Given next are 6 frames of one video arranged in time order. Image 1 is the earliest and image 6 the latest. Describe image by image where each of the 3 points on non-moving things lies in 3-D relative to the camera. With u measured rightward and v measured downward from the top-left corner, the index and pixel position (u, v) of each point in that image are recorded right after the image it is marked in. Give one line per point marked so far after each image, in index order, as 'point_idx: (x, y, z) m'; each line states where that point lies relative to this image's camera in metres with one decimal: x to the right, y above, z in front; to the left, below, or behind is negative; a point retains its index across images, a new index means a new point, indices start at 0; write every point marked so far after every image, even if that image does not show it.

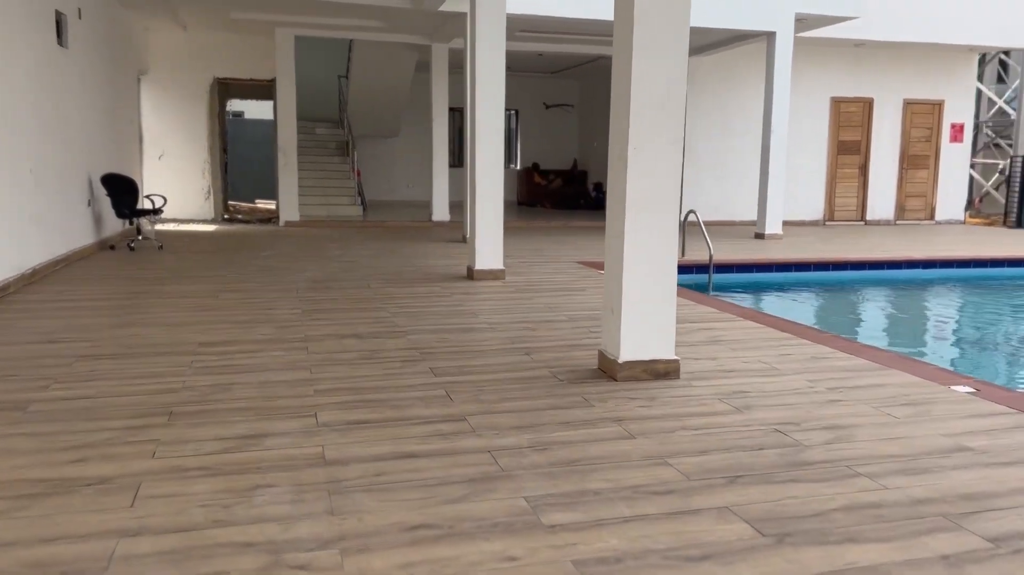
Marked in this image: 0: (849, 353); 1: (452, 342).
0: (+1.7, -0.3, +4.3) m
1: (-0.3, -0.3, +4.7) m
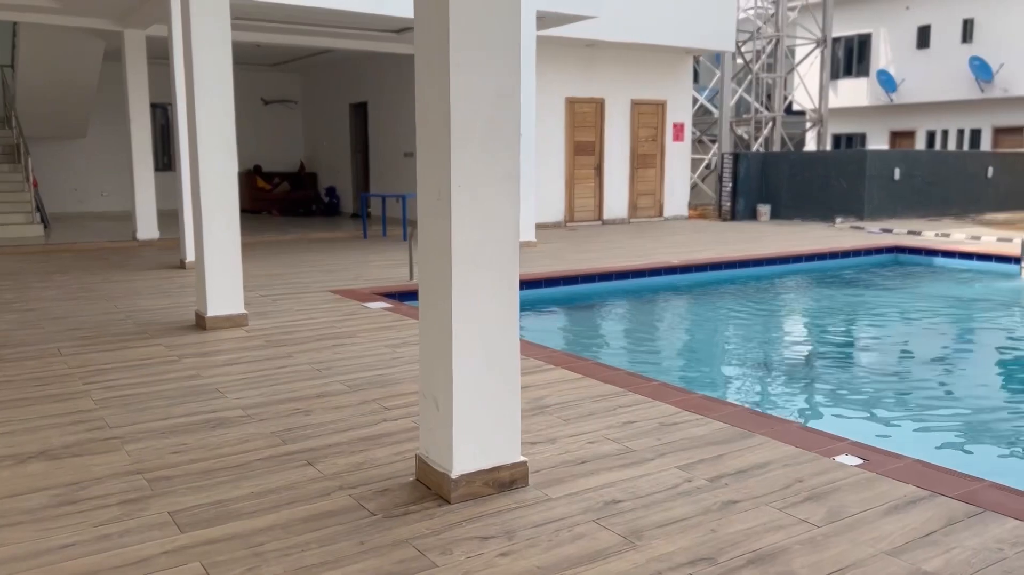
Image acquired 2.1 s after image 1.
0: (+0.8, -0.5, +3.7) m
1: (-1.3, -0.7, +3.3) m
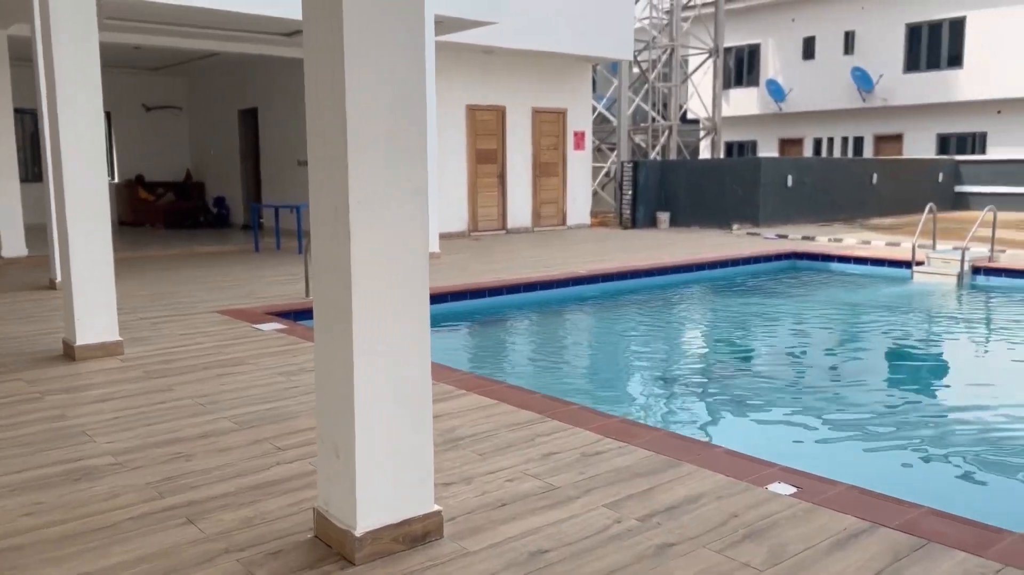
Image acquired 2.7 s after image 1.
0: (+0.5, -0.6, +3.5) m
1: (-1.6, -0.8, +2.9) m
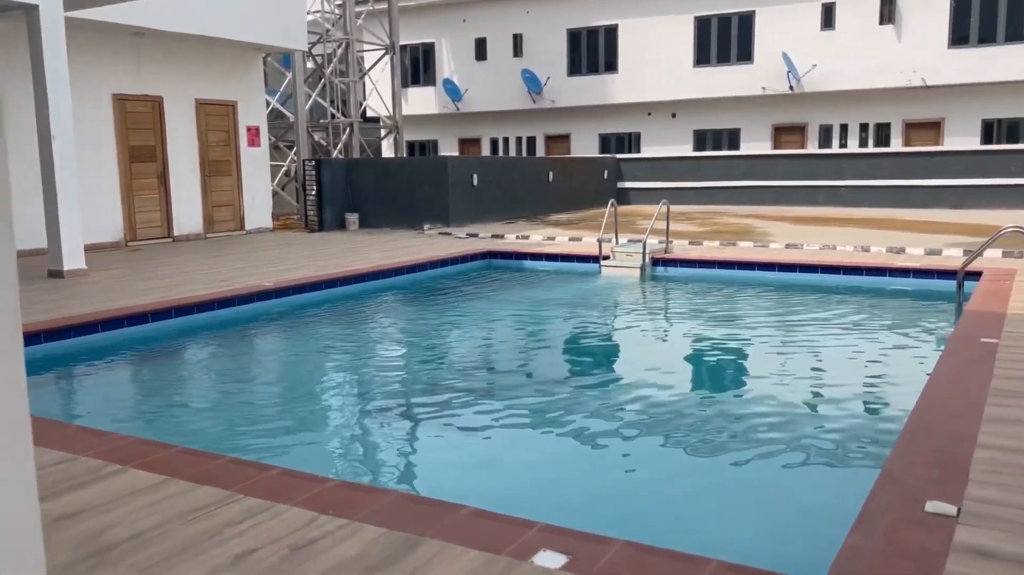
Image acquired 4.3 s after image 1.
0: (-0.5, -0.7, +2.7) m
1: (-2.2, -1.0, +1.4) m
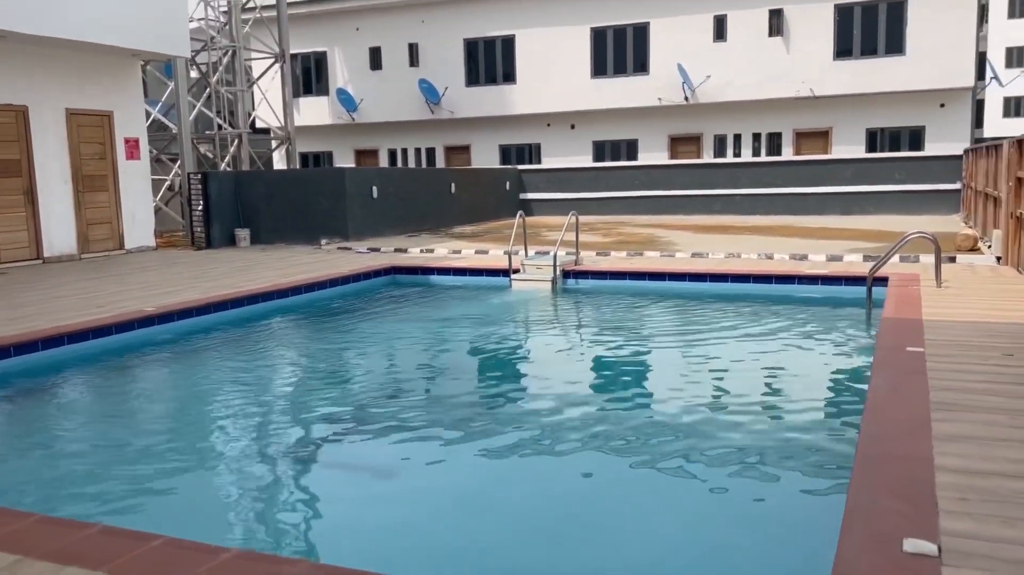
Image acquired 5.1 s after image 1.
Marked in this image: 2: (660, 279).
0: (-0.7, -0.8, +2.2) m
1: (-2.2, -1.1, +0.8) m
2: (+1.6, +0.1, +9.0) m
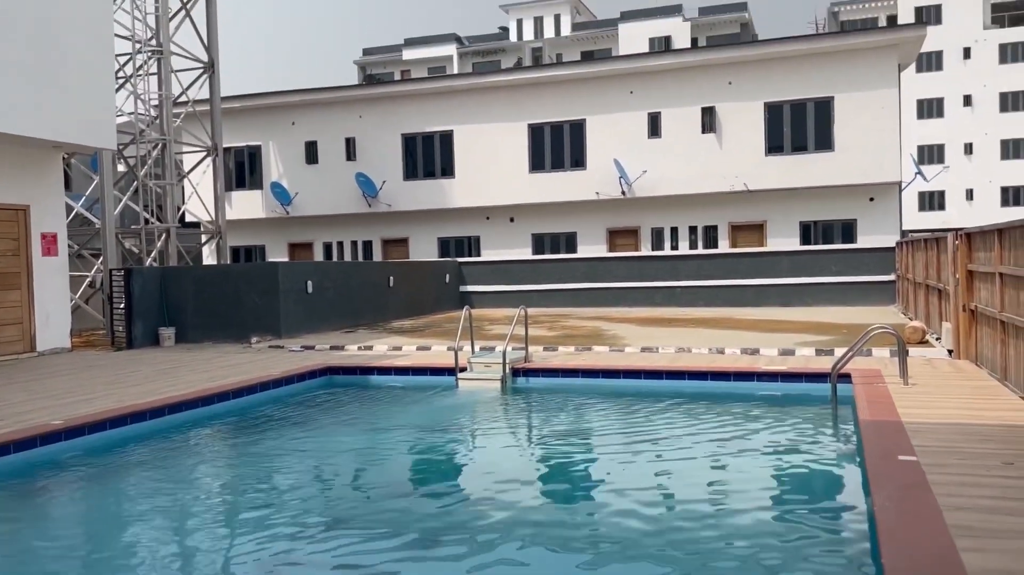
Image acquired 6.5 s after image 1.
0: (-0.7, -1.1, +1.7) m
1: (-2.1, -1.2, +0.1) m
2: (+1.0, -0.9, +8.7) m
